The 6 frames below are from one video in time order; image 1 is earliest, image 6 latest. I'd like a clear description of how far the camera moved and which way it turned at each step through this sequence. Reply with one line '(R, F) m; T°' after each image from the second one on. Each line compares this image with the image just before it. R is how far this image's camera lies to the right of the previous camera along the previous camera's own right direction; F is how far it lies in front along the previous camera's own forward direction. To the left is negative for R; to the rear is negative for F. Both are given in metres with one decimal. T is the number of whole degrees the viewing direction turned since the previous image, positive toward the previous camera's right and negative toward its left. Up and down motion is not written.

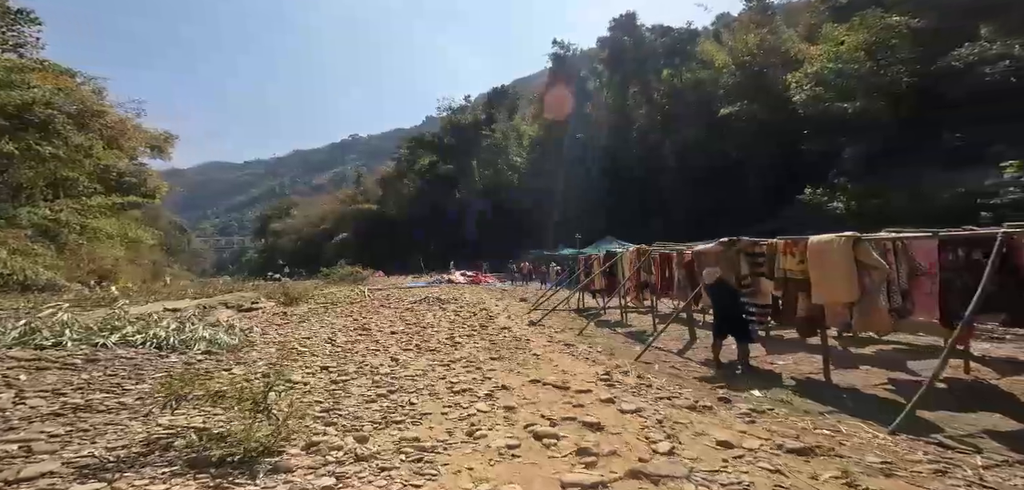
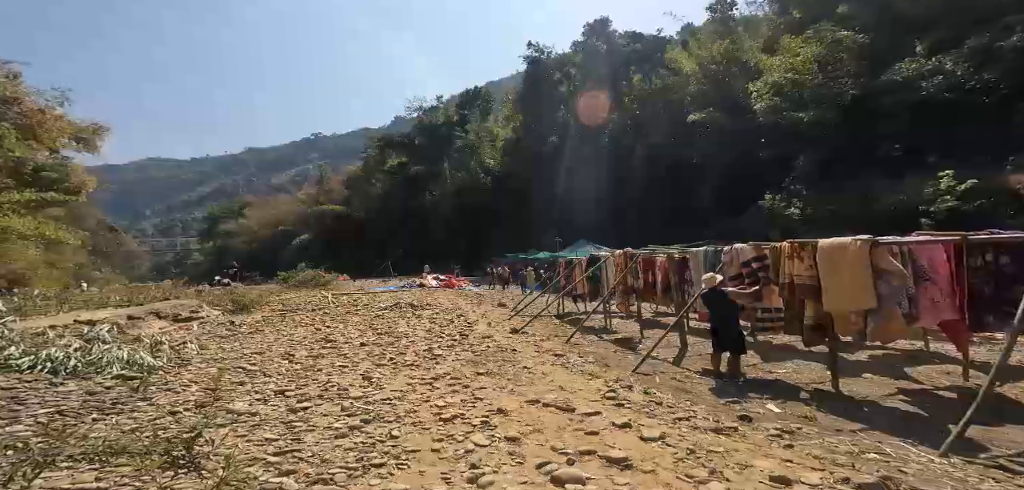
(-0.4, +1.0) m; +5°
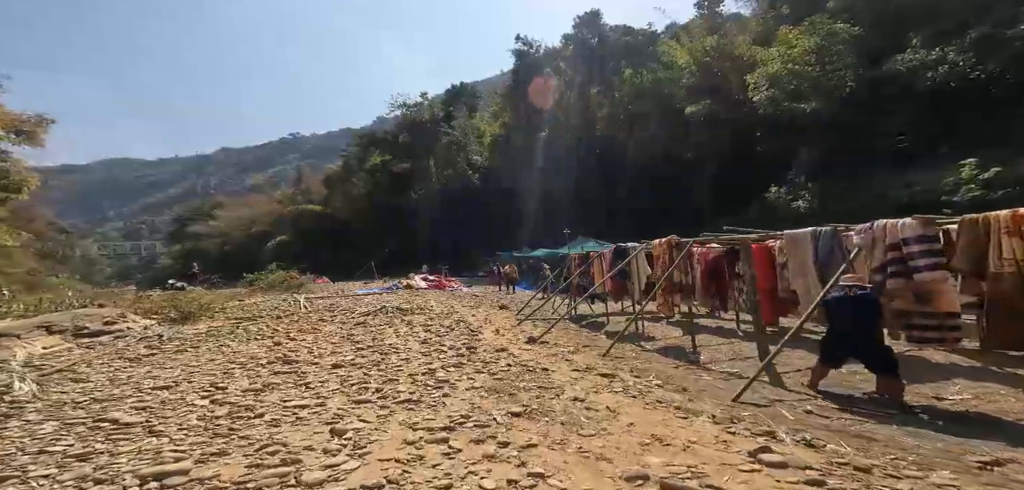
(-0.7, +2.8) m; +2°
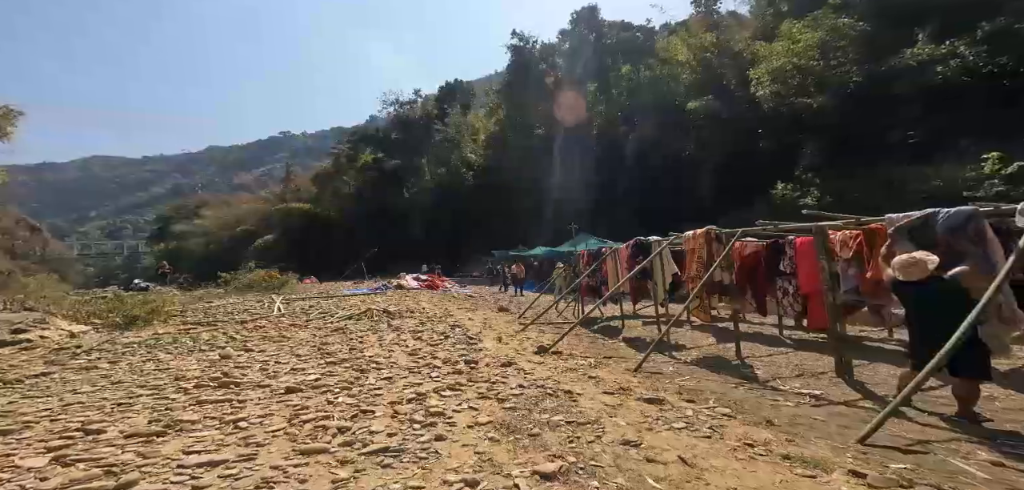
(-0.3, +1.8) m; +1°
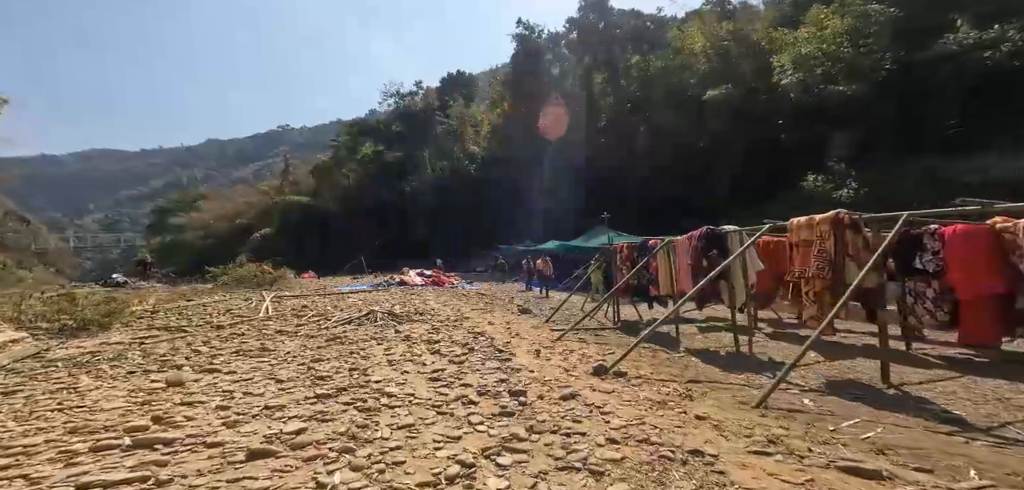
(-0.7, +2.2) m; 0°
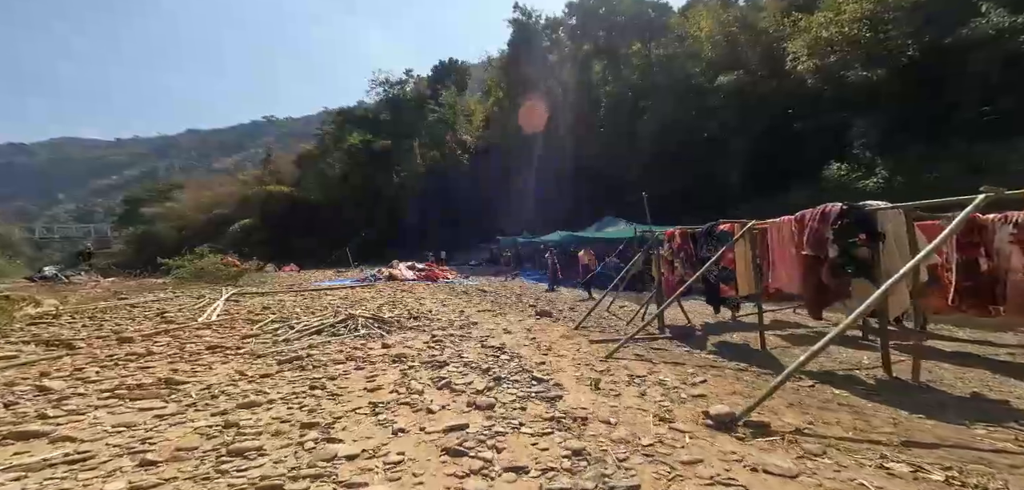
(-0.7, +2.9) m; +1°
